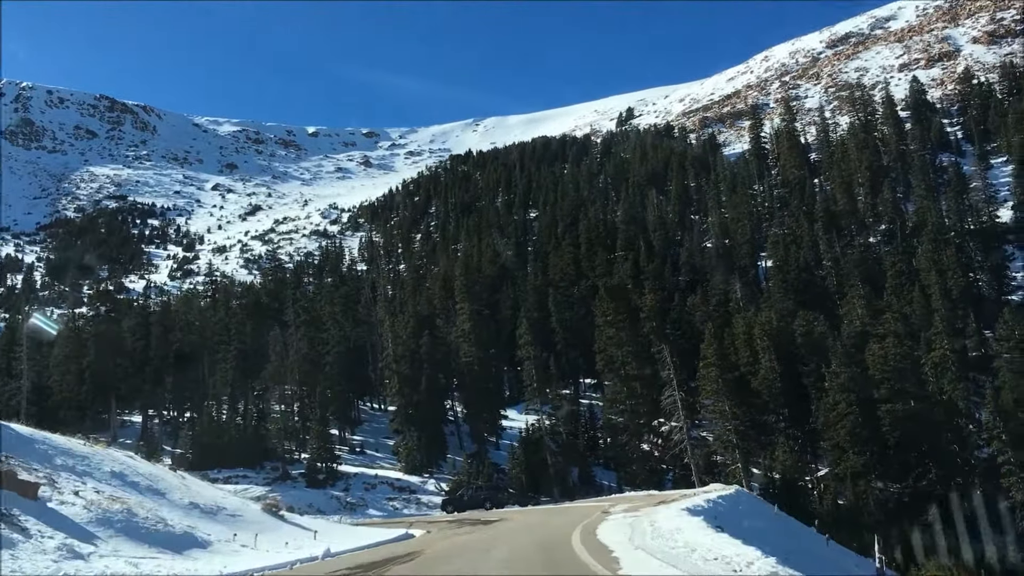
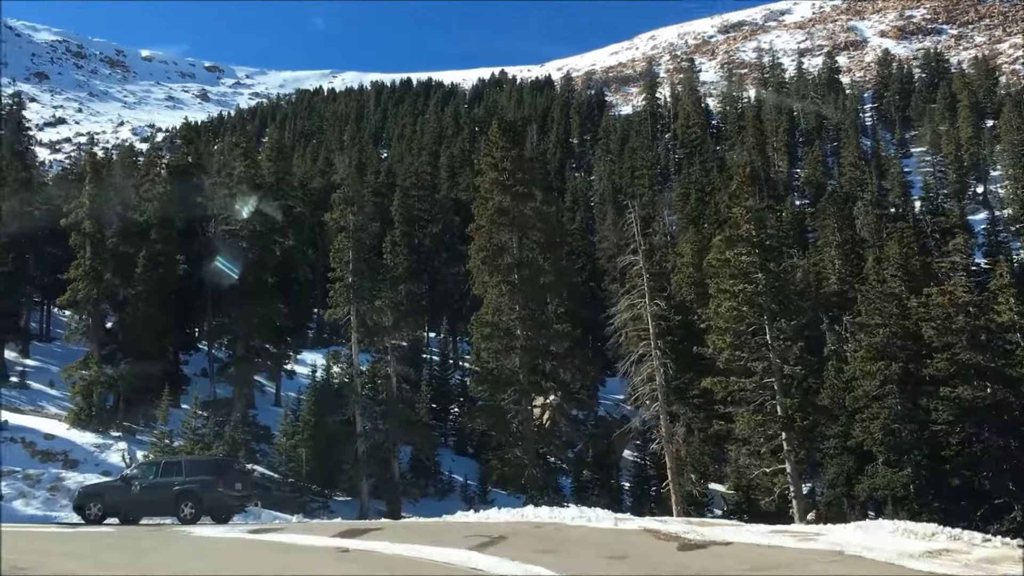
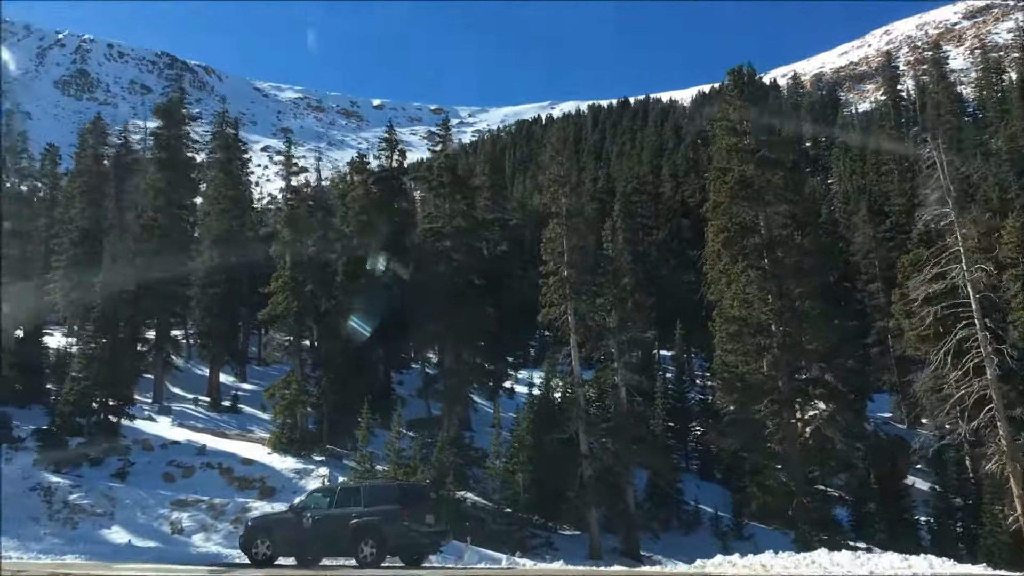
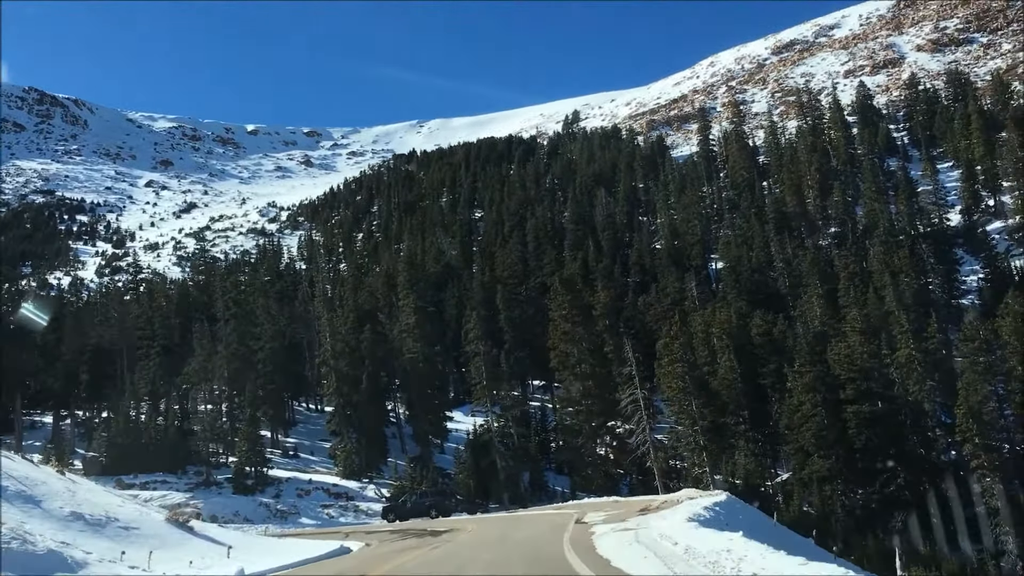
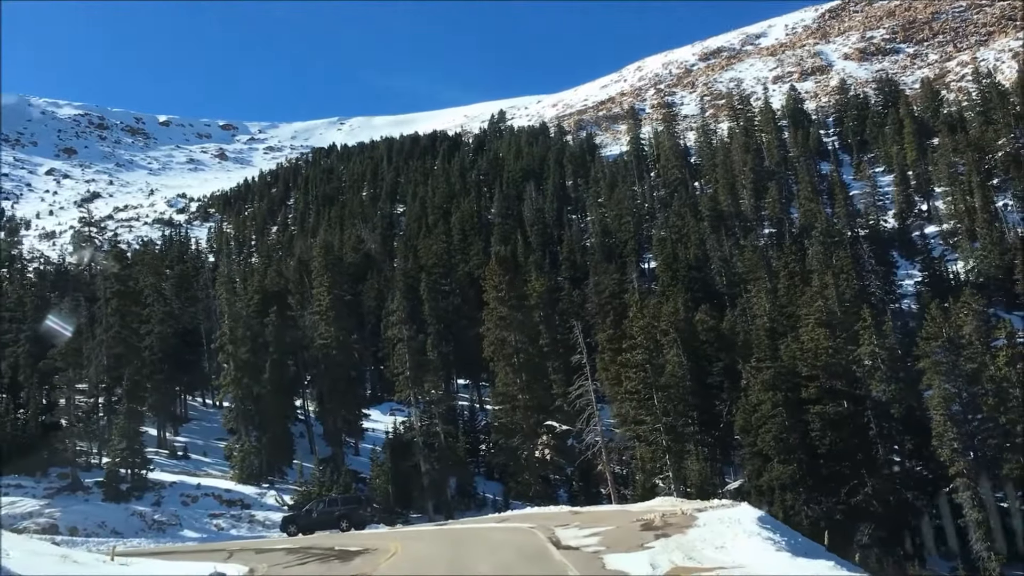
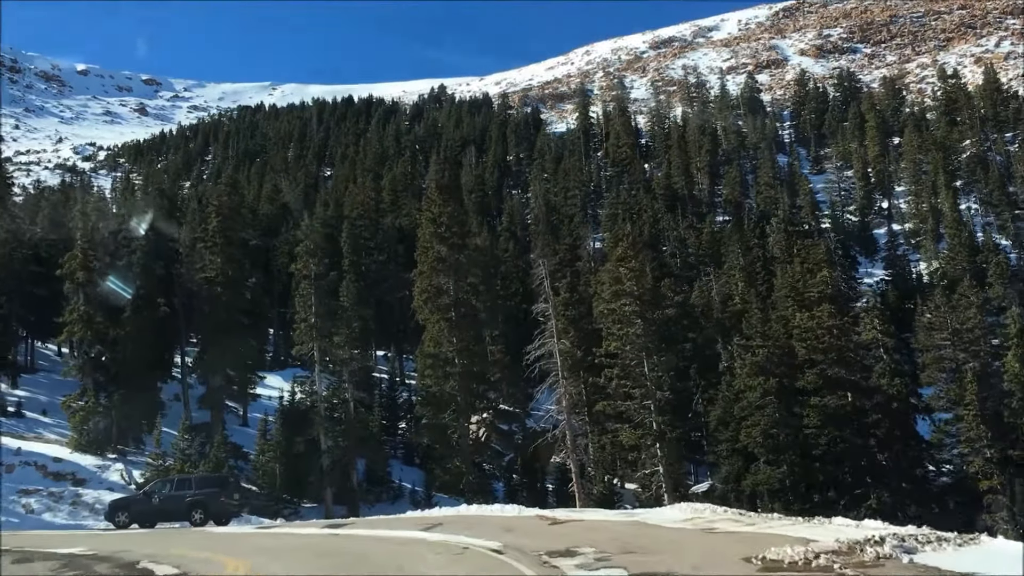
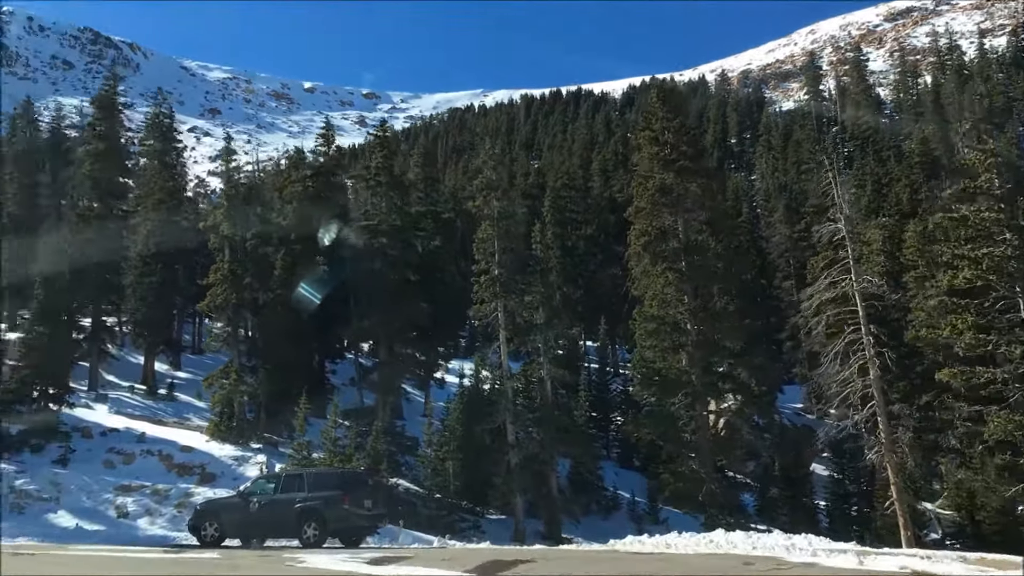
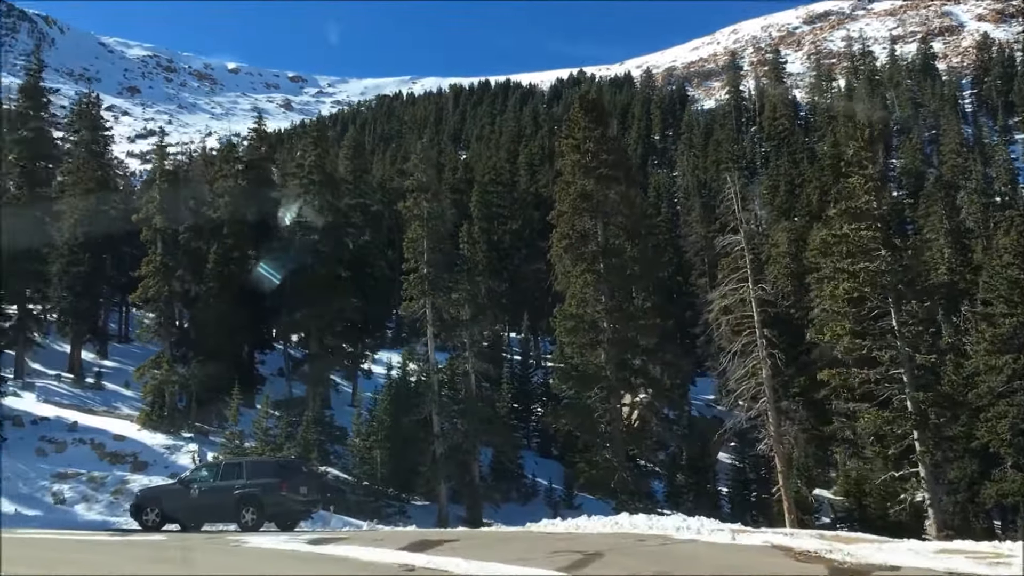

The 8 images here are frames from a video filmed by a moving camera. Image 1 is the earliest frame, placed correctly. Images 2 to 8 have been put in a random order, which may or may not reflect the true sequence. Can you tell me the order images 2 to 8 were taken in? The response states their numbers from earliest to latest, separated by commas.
4, 5, 6, 2, 8, 7, 3
